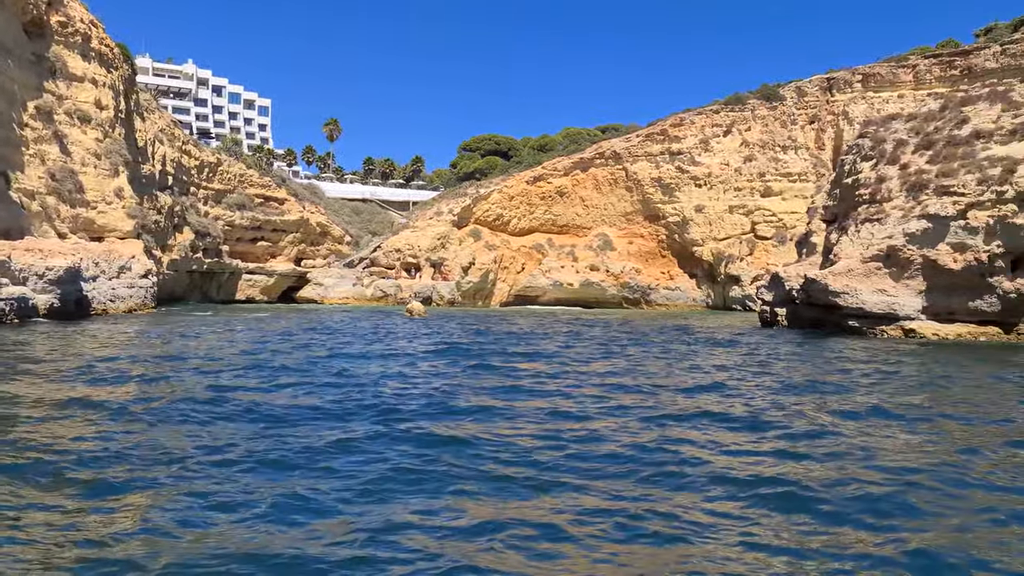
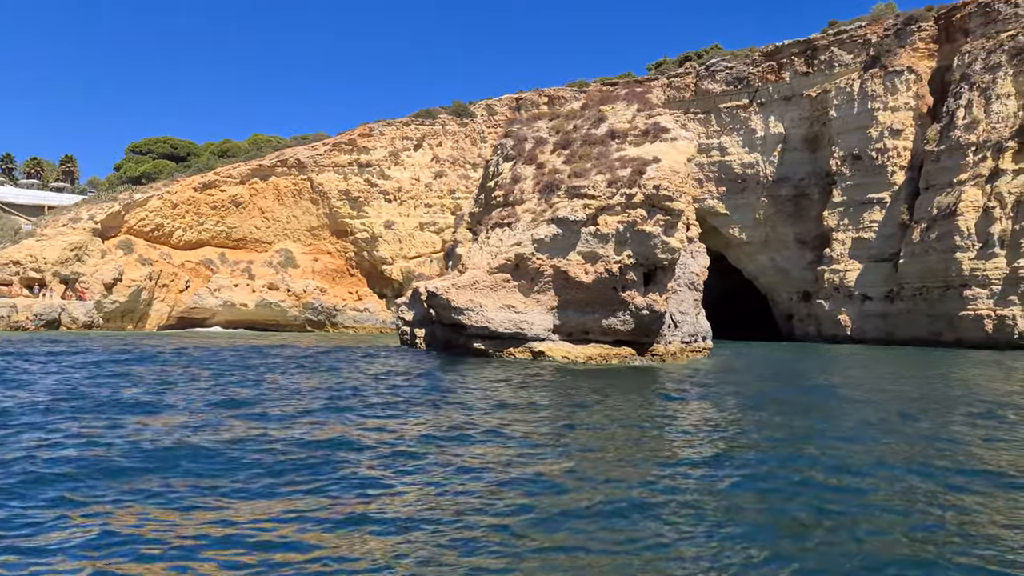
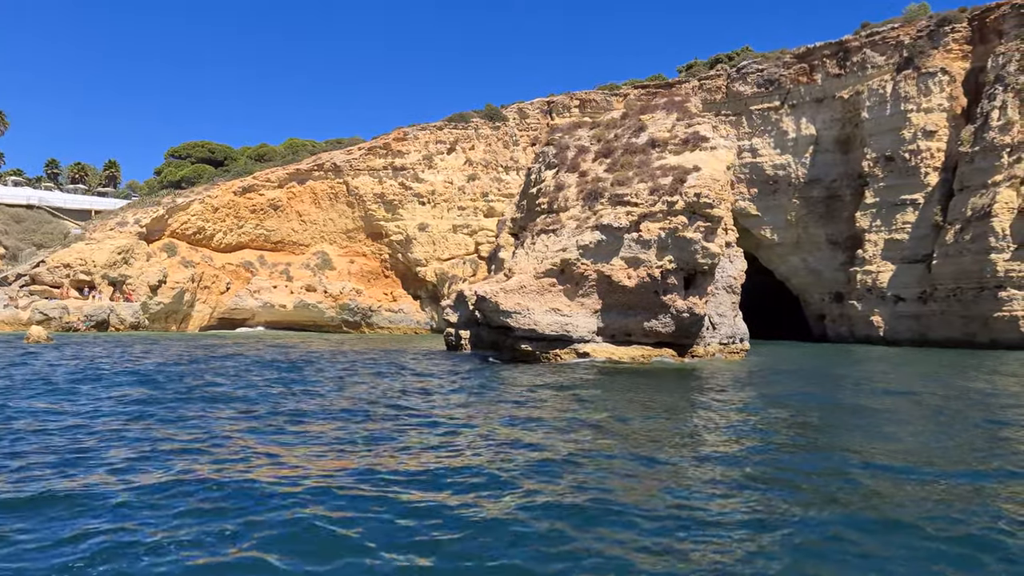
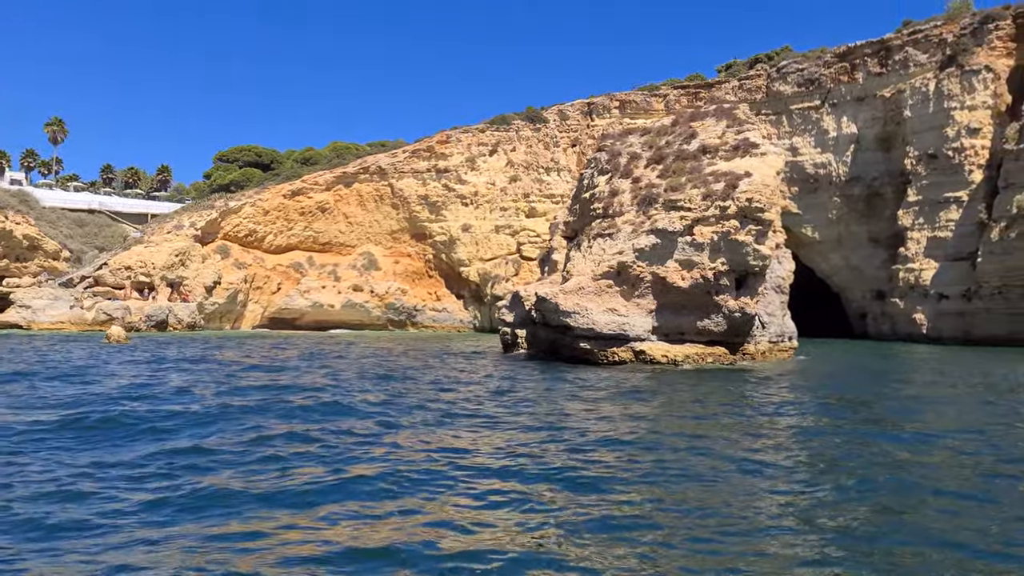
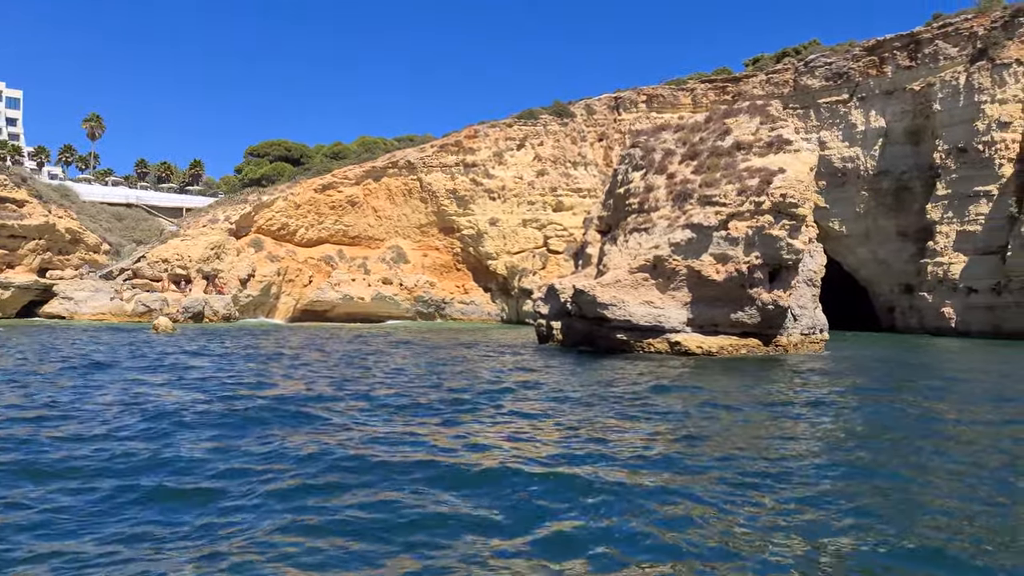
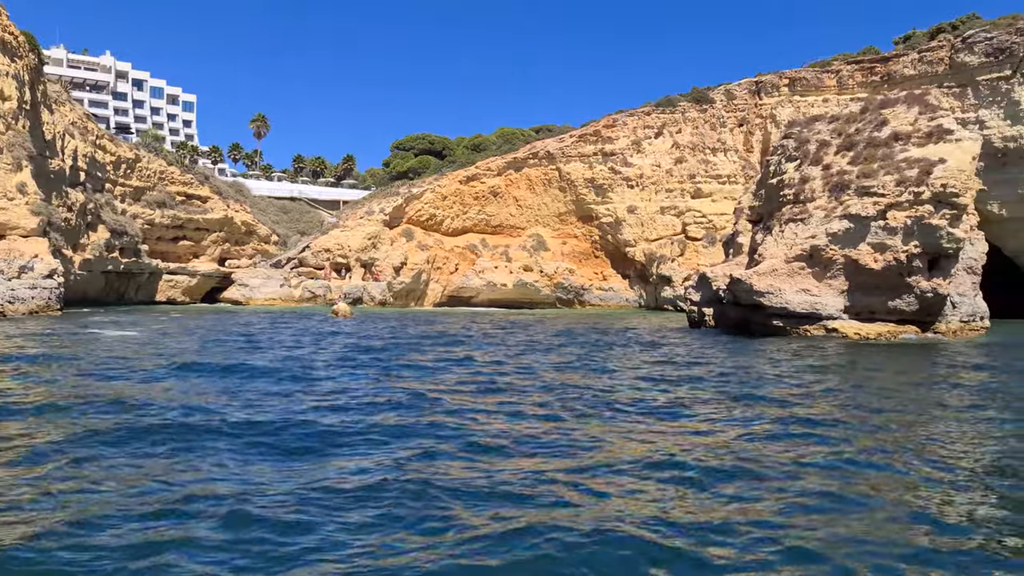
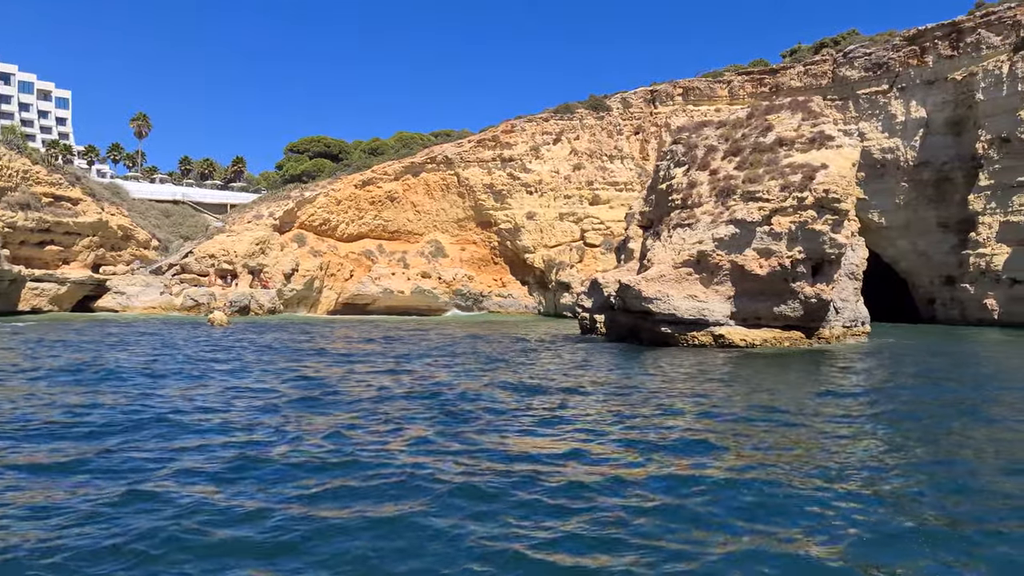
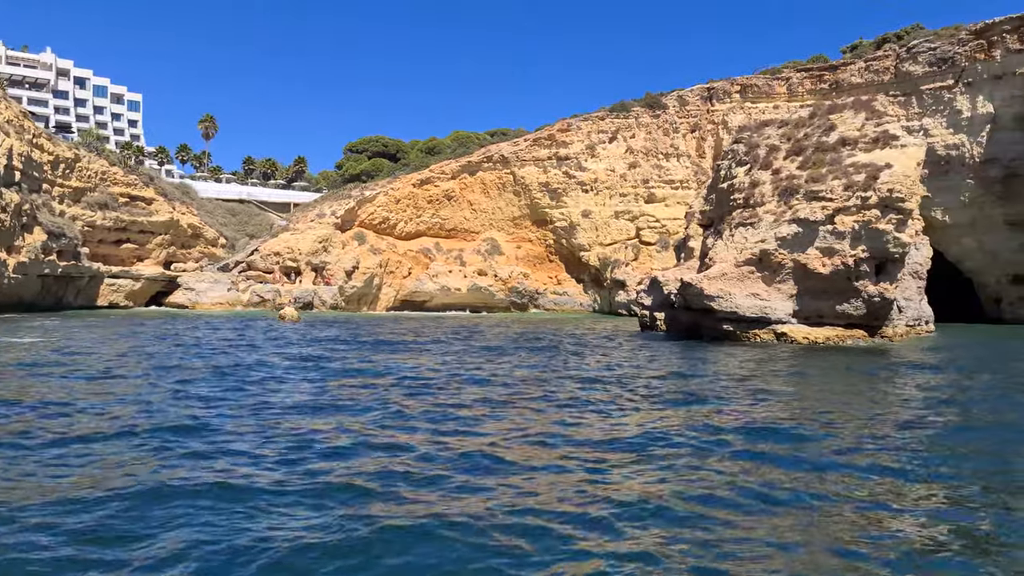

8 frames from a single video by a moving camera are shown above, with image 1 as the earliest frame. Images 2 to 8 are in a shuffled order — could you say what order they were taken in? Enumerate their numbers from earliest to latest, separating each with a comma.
6, 8, 7, 5, 4, 3, 2
